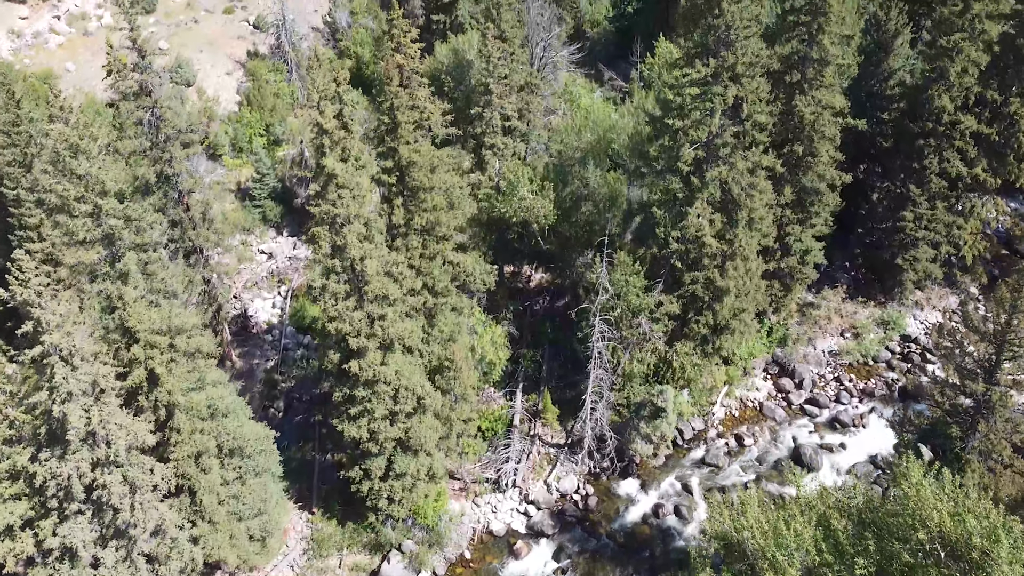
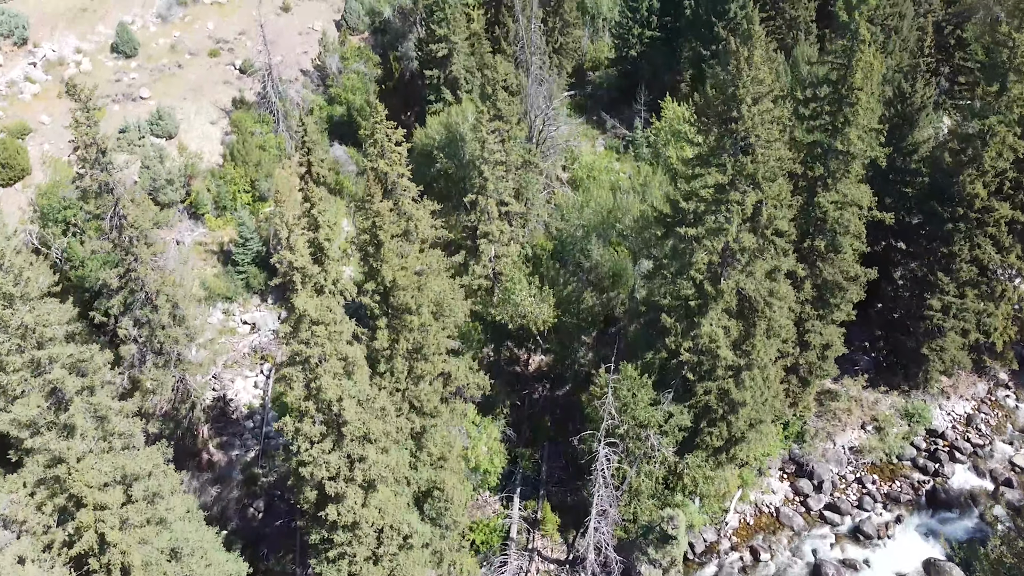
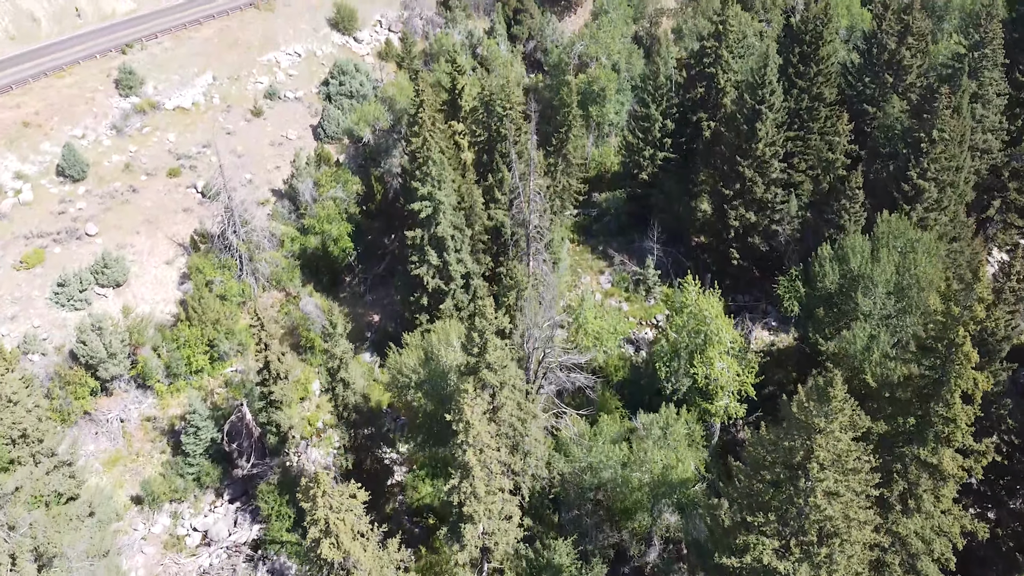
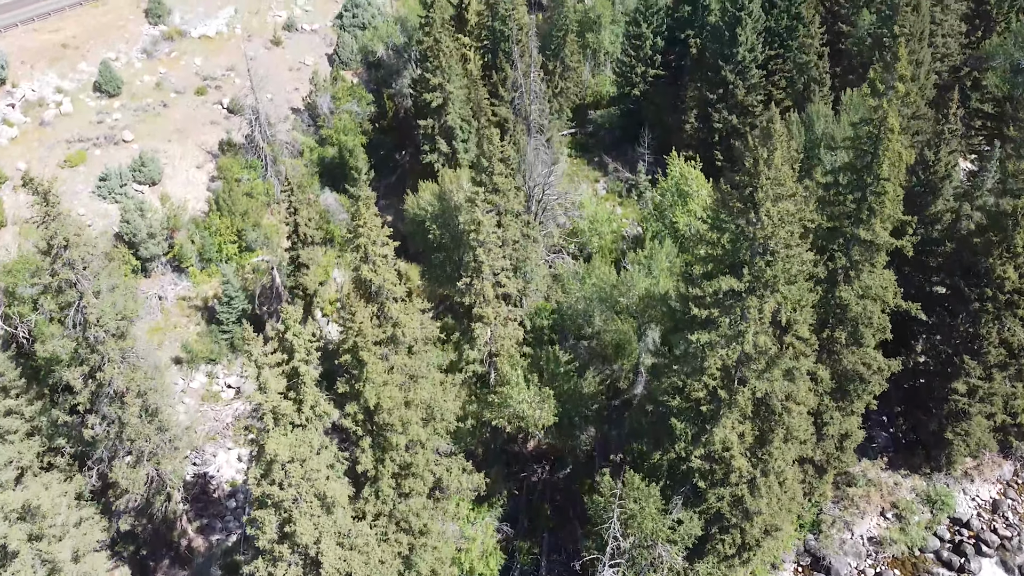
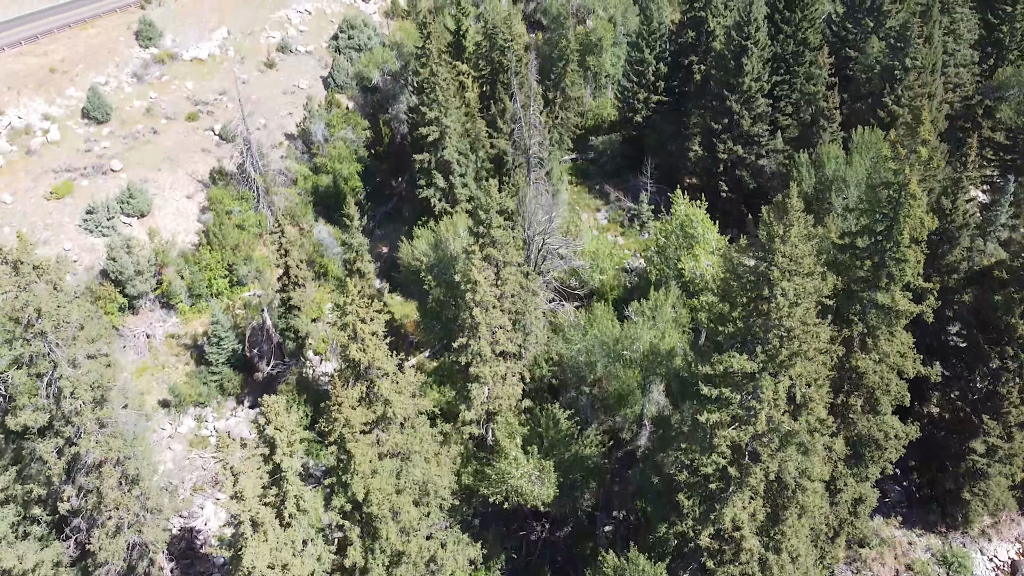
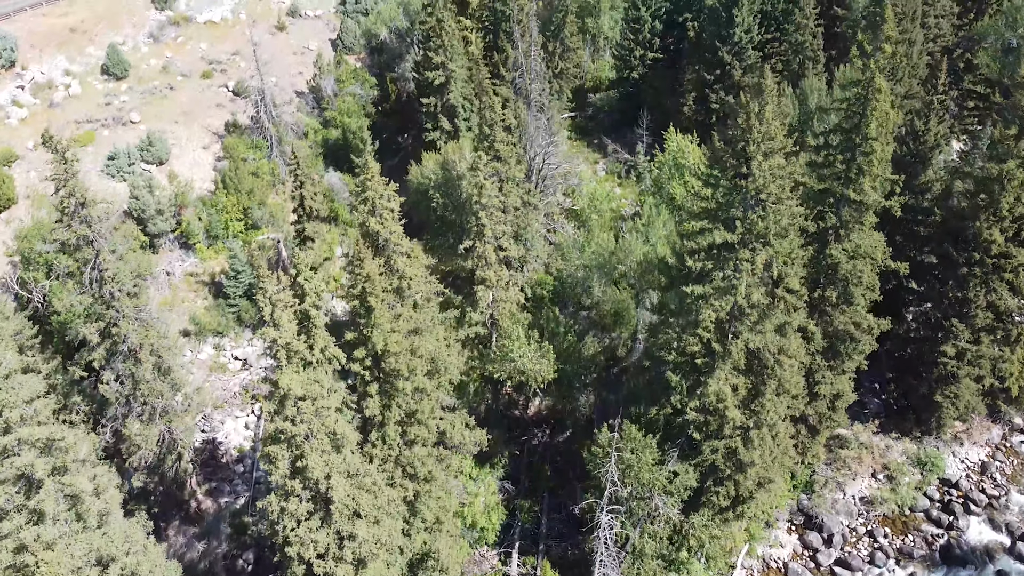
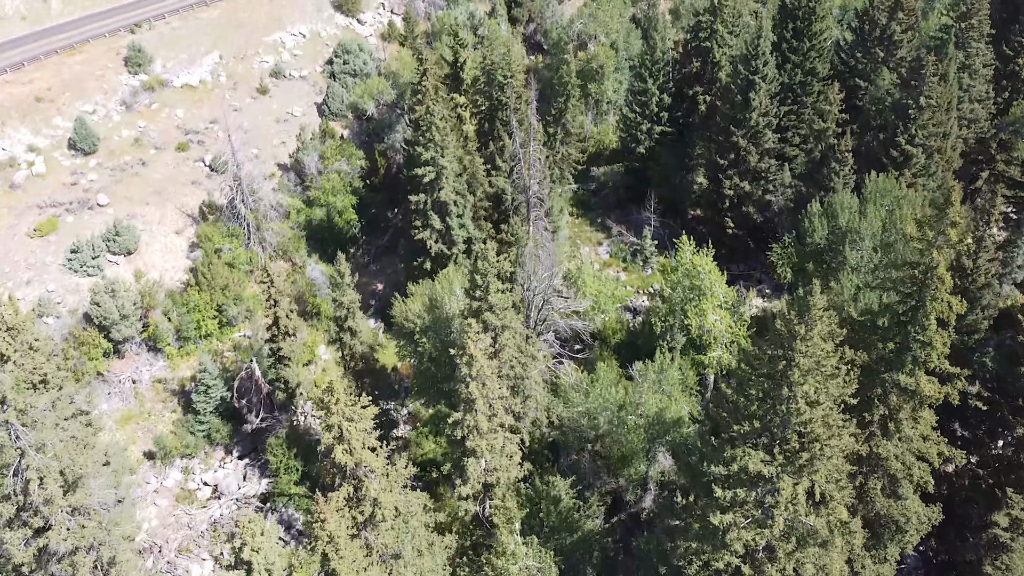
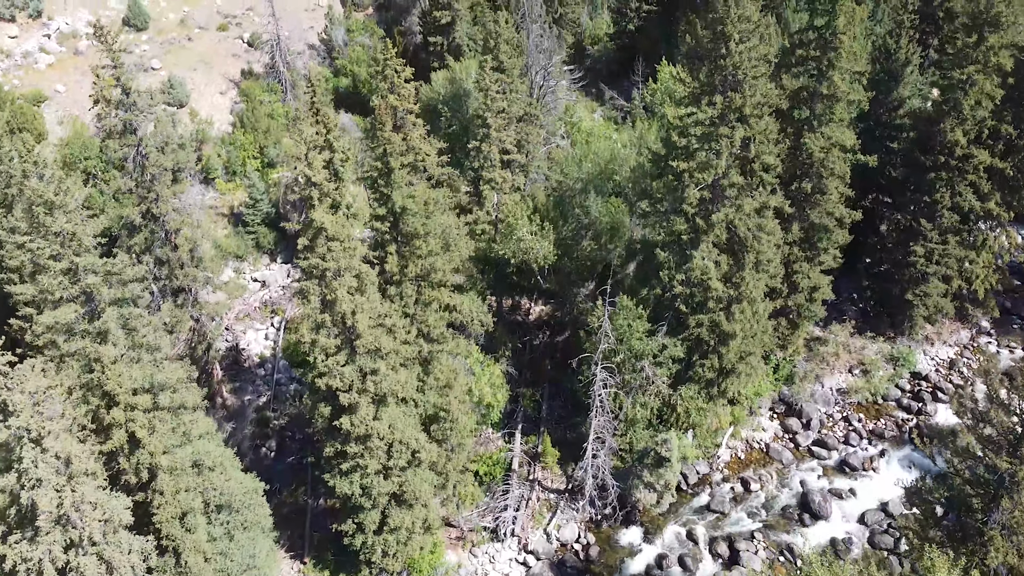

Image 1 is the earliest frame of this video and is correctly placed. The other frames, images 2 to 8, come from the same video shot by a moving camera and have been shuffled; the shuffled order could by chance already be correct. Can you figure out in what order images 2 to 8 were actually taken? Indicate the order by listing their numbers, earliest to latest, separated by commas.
8, 2, 6, 4, 5, 7, 3
